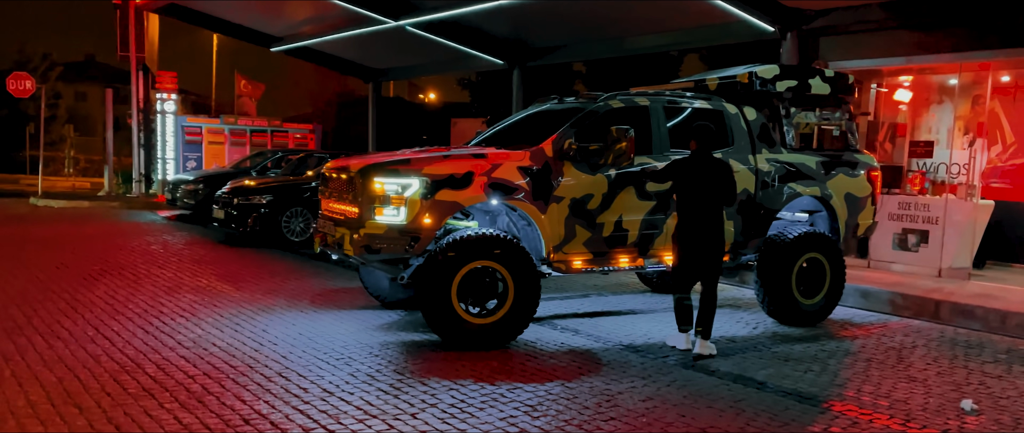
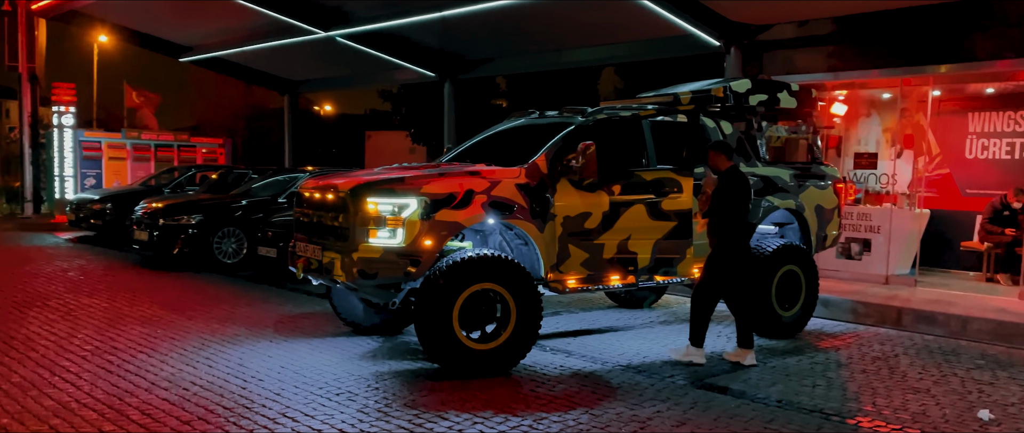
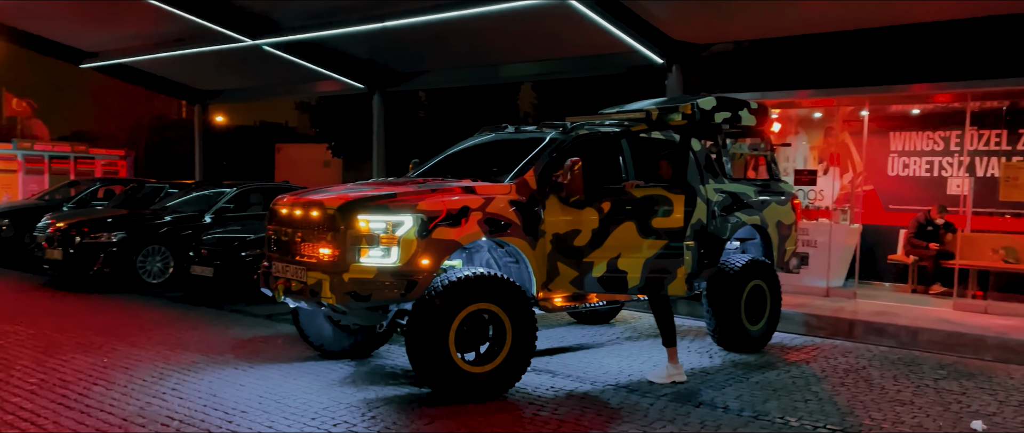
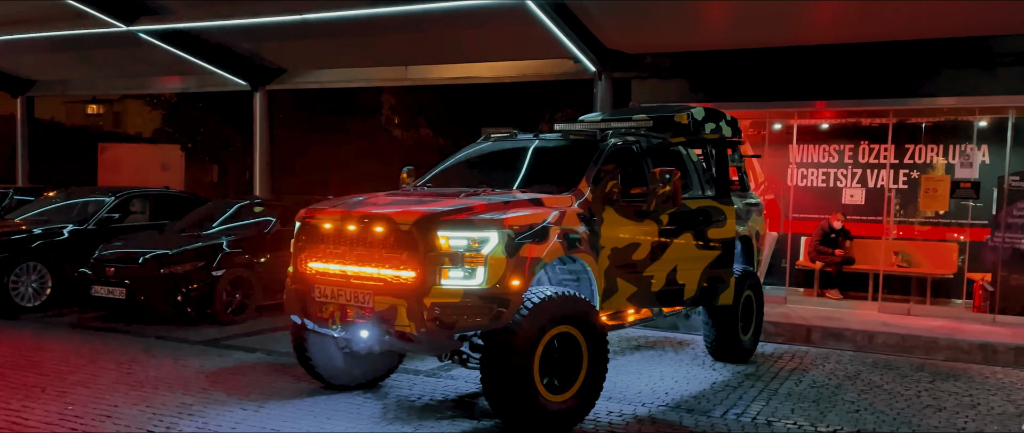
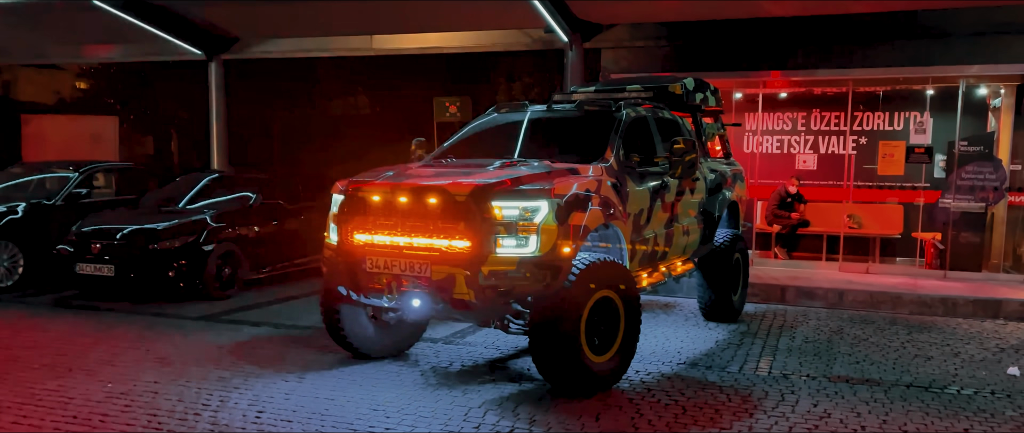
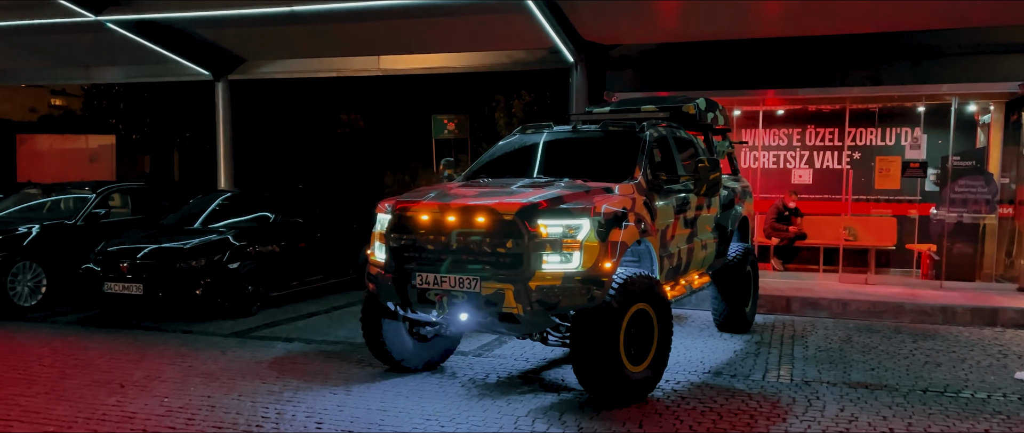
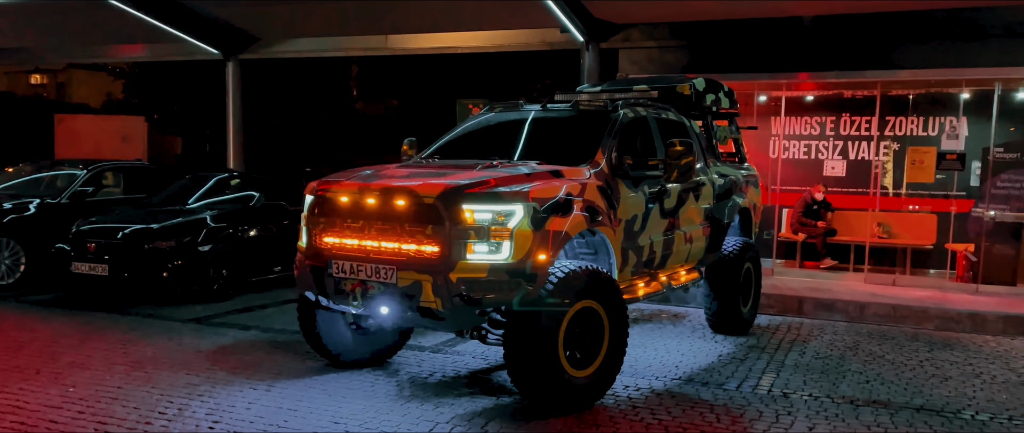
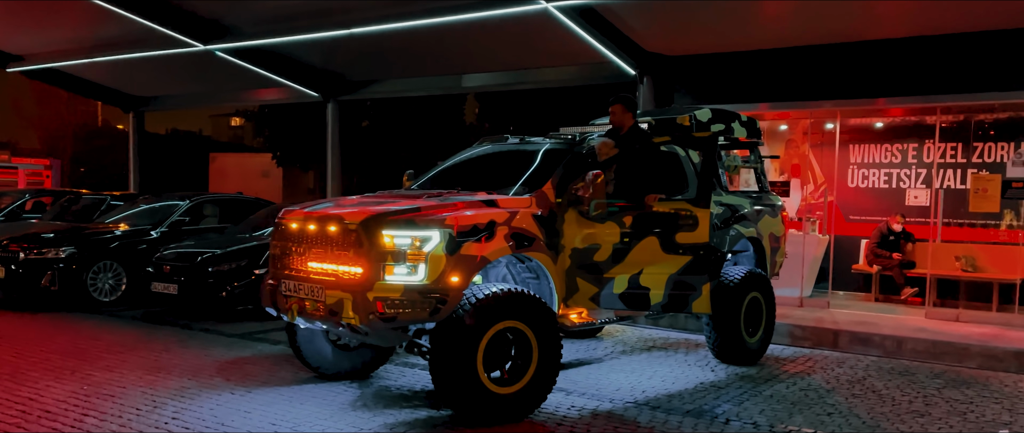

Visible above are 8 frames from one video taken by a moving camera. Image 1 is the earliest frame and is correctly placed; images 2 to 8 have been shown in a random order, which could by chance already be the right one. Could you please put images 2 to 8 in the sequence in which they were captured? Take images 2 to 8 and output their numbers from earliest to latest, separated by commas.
2, 3, 8, 4, 7, 5, 6
